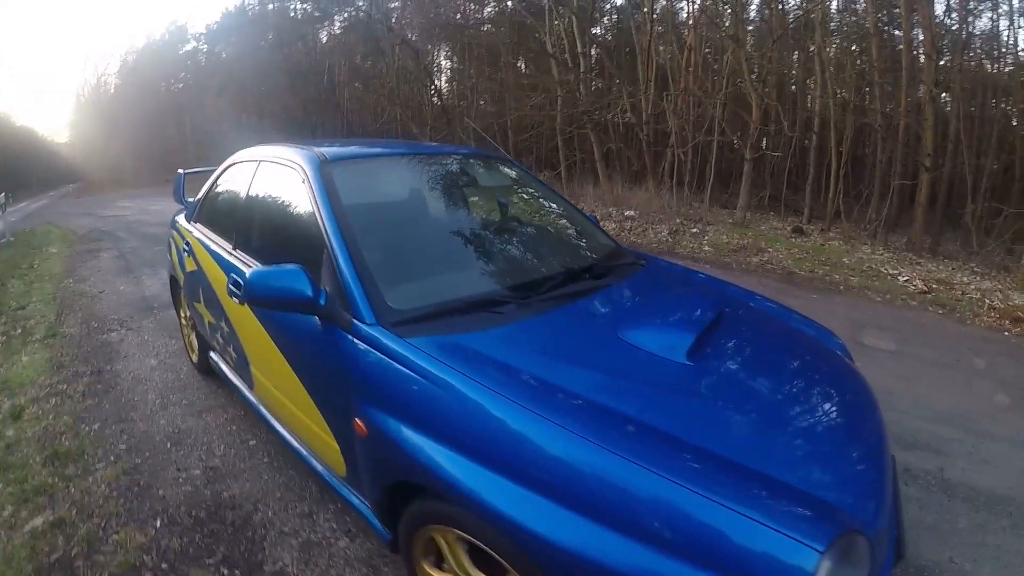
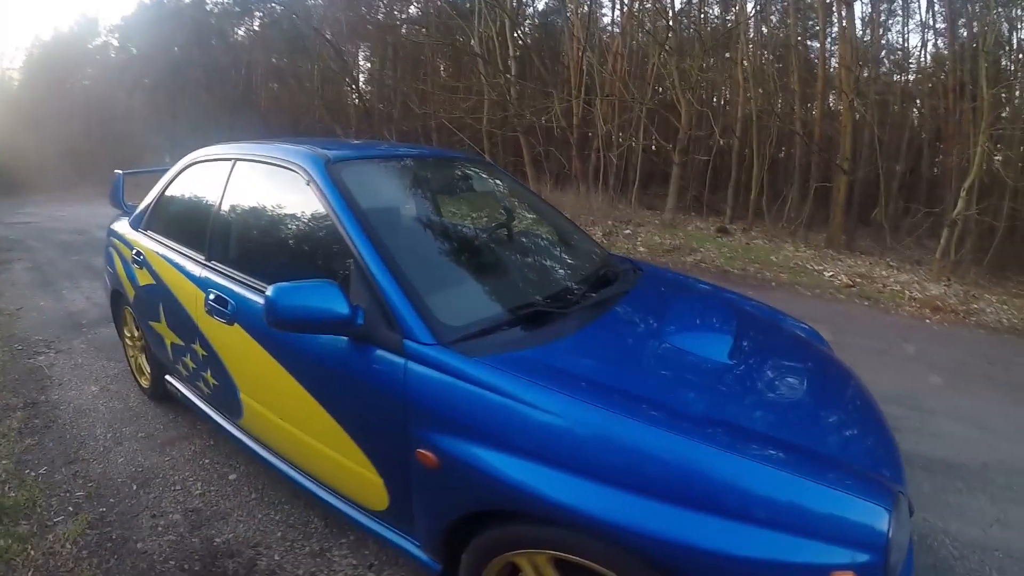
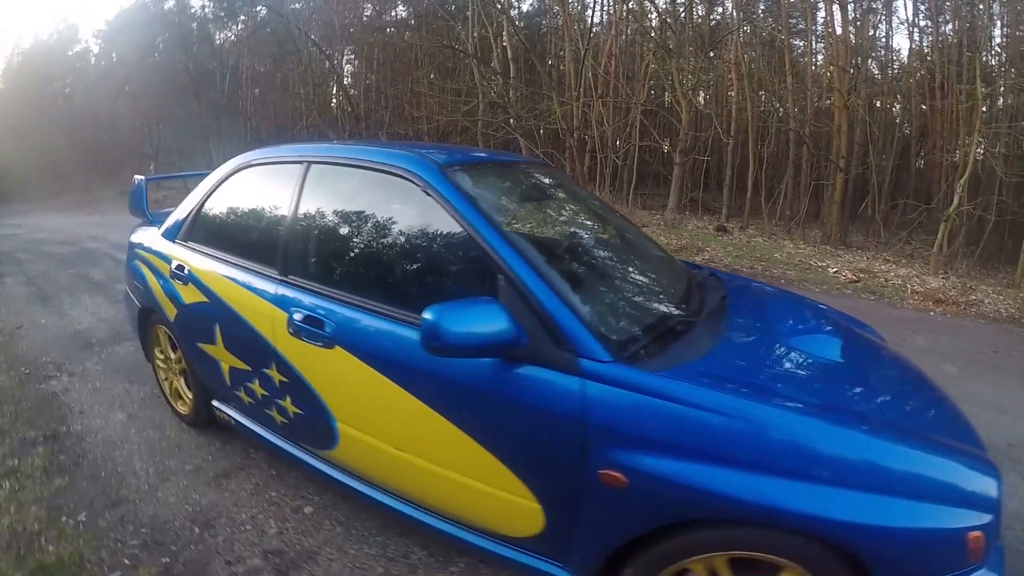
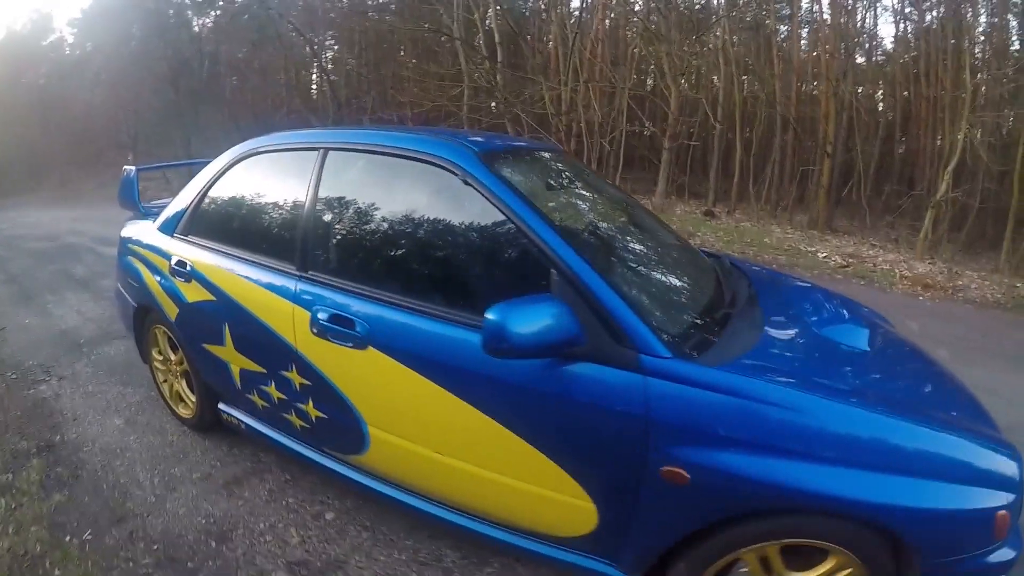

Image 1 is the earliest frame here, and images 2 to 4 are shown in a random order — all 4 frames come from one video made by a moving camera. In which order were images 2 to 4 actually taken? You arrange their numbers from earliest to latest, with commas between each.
2, 3, 4
